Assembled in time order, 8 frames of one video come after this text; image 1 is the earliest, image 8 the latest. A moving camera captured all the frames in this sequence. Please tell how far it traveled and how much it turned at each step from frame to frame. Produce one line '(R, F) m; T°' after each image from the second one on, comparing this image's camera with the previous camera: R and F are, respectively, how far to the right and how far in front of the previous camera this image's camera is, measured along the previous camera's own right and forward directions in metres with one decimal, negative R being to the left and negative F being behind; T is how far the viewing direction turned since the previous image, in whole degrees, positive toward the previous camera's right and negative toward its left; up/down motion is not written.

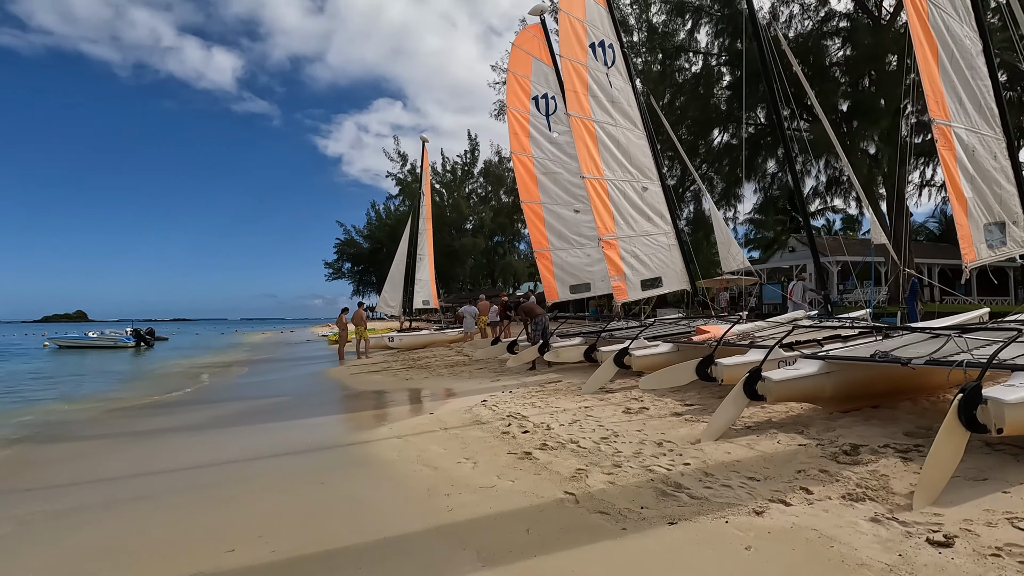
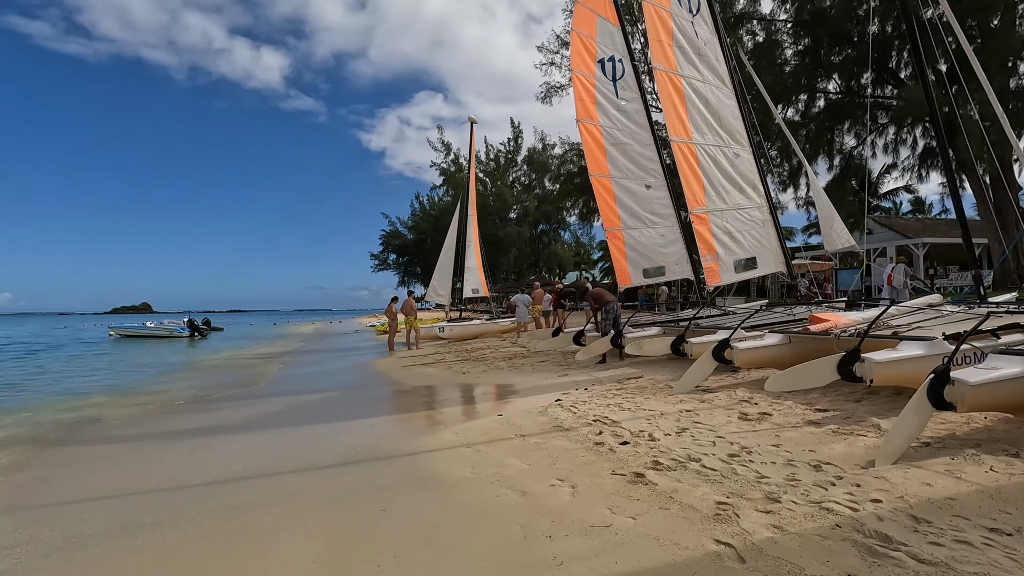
(-0.4, +1.0) m; -4°
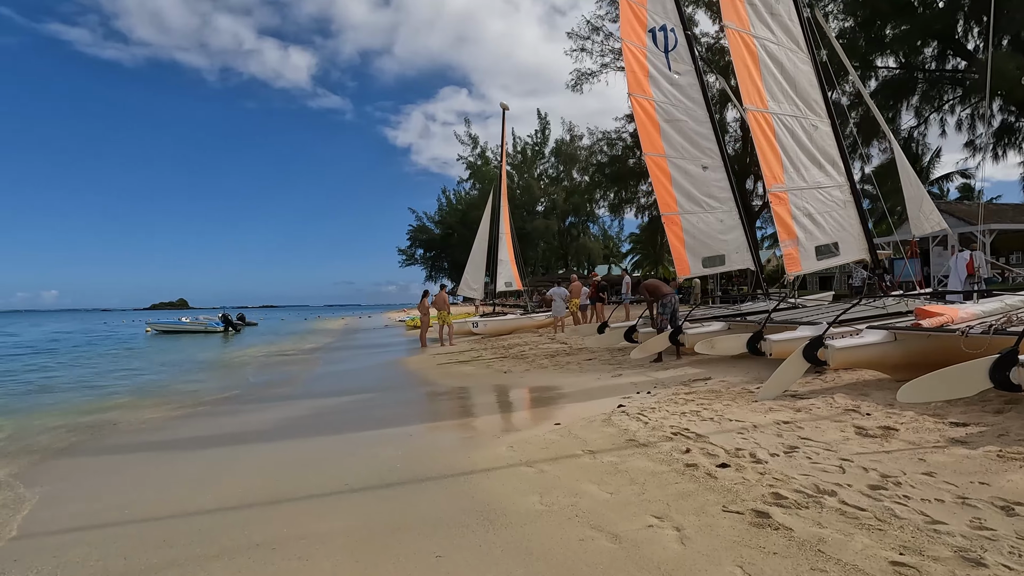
(-0.3, +0.8) m; -3°
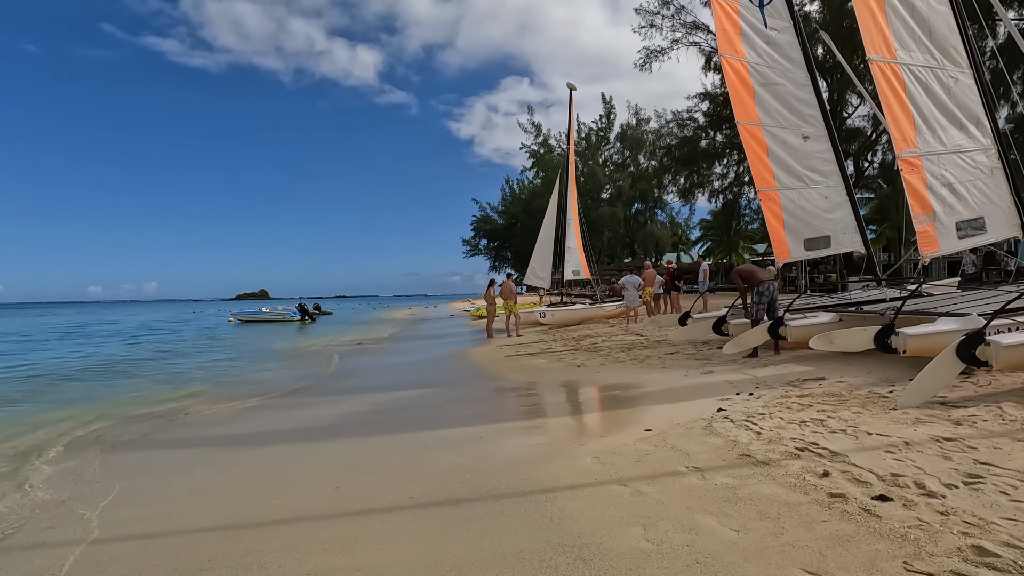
(-0.2, +0.6) m; -7°
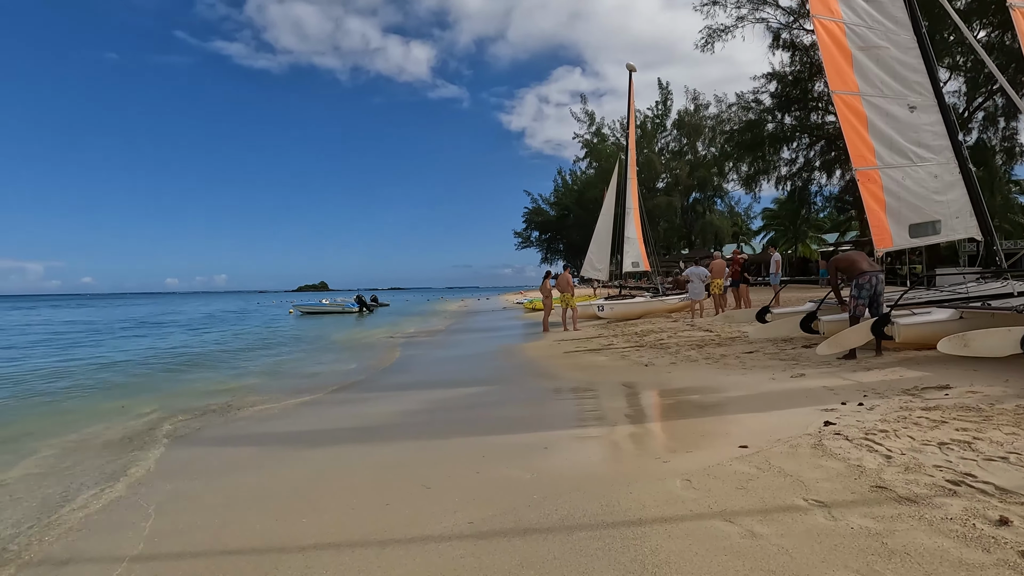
(-0.1, +0.5) m; -5°
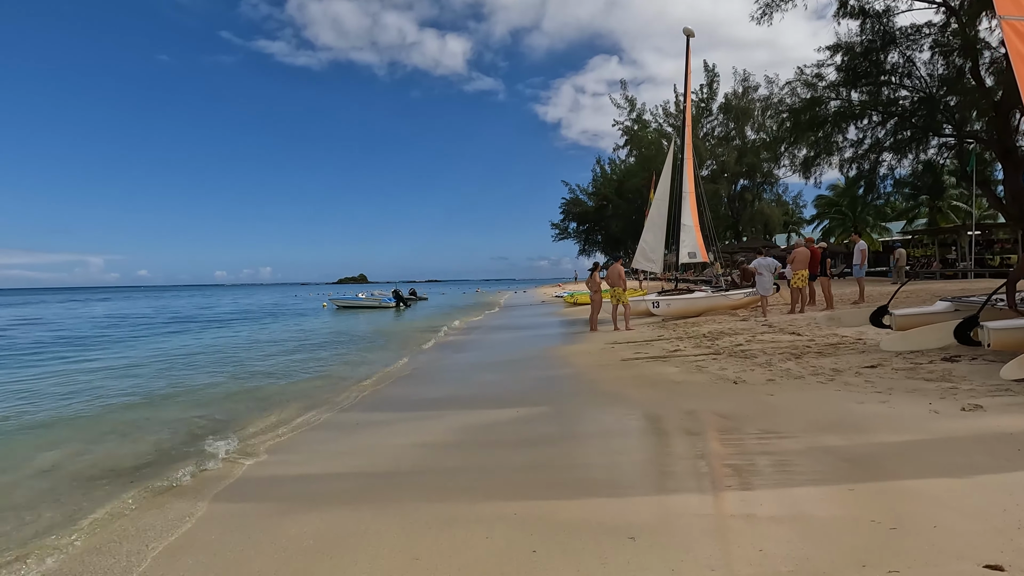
(-0.2, +1.5) m; -4°
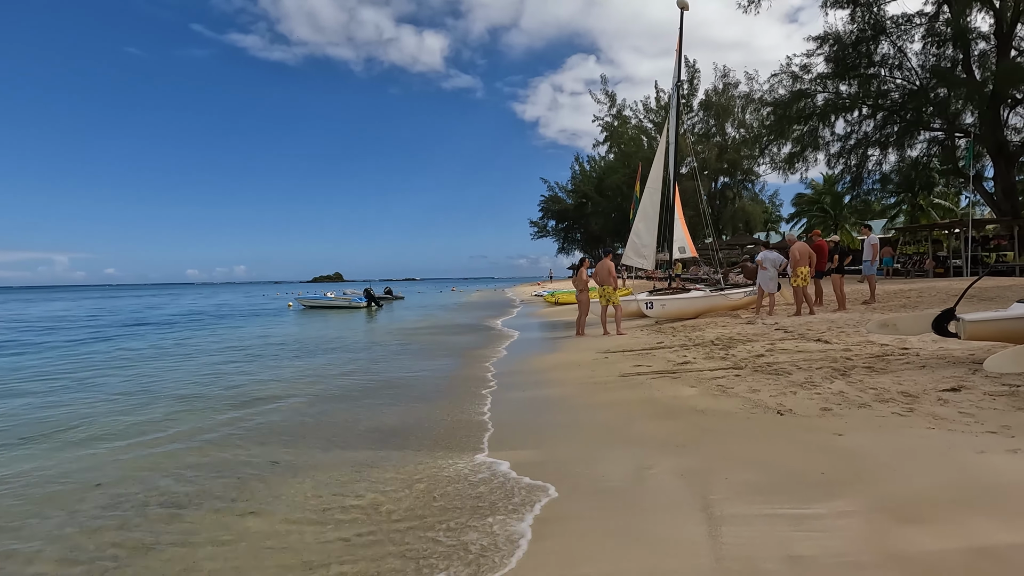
(+0.1, +1.5) m; +2°
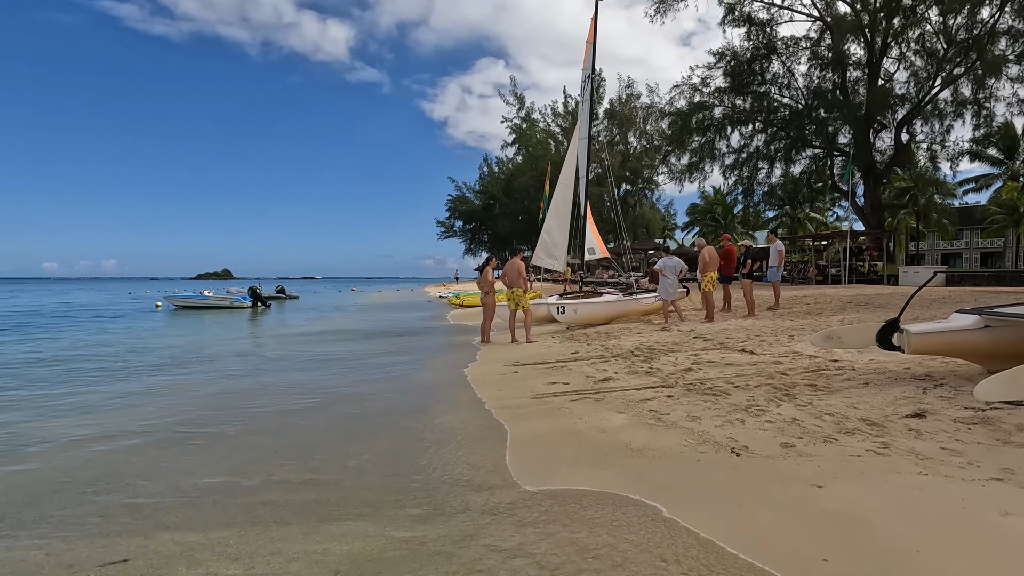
(+0.2, +1.2) m; +10°
